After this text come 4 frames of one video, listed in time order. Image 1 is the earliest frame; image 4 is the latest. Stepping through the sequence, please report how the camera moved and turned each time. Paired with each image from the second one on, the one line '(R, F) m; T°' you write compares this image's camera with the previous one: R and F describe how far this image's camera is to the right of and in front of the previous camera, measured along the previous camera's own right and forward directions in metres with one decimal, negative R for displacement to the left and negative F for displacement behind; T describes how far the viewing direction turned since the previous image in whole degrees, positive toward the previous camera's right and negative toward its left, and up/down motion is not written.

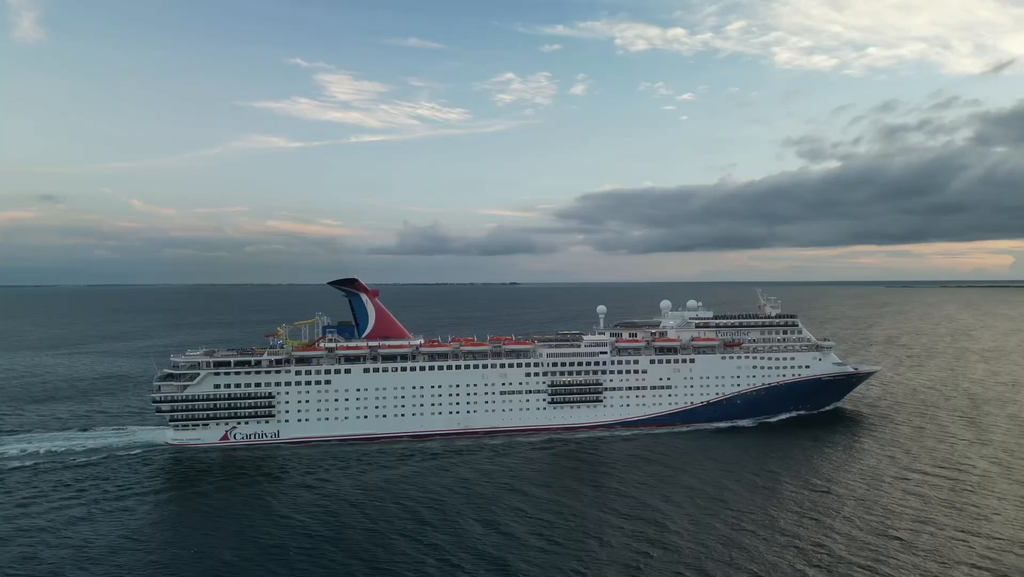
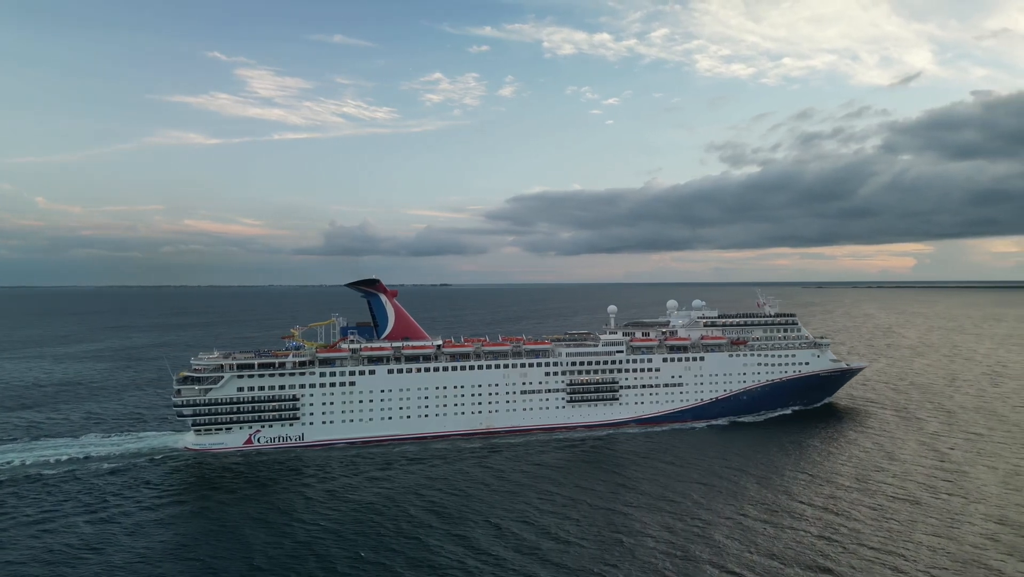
(-3.4, -0.2) m; +3°
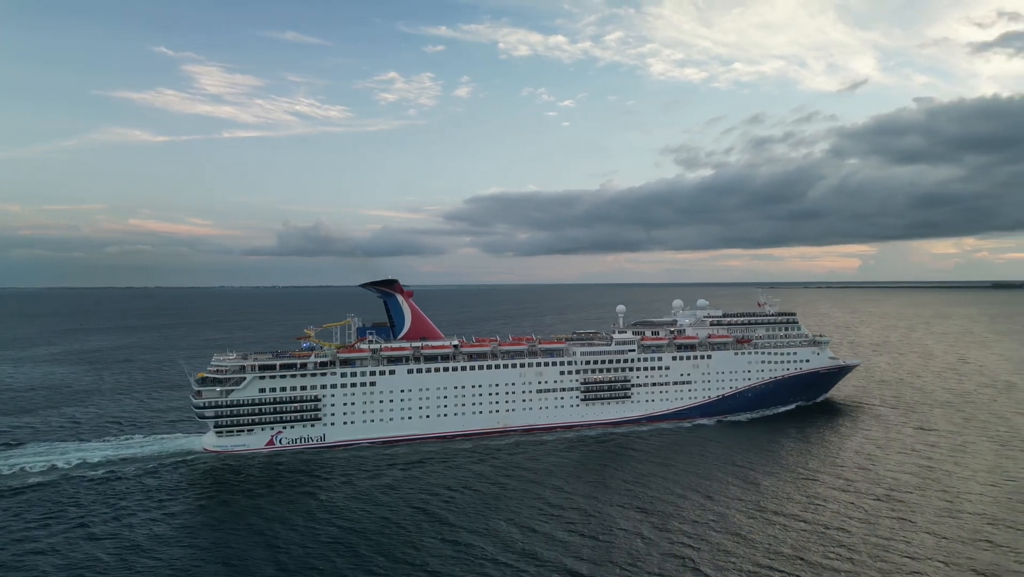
(-2.3, -0.3) m; +2°
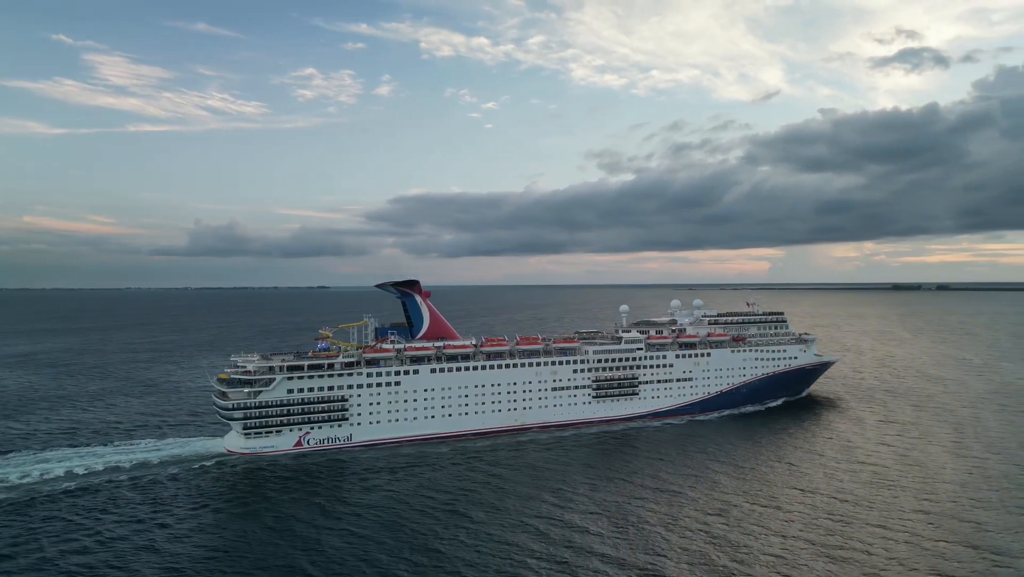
(-3.7, -0.7) m; +4°
